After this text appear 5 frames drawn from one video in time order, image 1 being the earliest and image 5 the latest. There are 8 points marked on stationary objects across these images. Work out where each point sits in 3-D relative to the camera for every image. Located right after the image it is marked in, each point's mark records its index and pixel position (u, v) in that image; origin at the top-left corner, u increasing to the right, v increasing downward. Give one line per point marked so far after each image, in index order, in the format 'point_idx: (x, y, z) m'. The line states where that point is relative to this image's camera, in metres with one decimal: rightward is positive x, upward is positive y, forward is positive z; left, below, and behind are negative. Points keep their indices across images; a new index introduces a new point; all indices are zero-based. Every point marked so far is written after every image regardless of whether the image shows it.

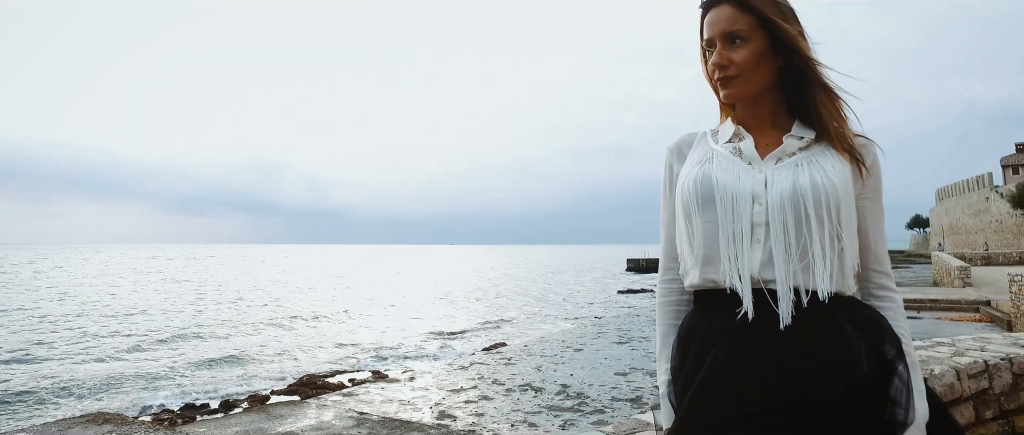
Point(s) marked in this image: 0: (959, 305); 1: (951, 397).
0: (+13.0, -2.5, +16.5) m
1: (+2.1, -0.9, +2.7) m
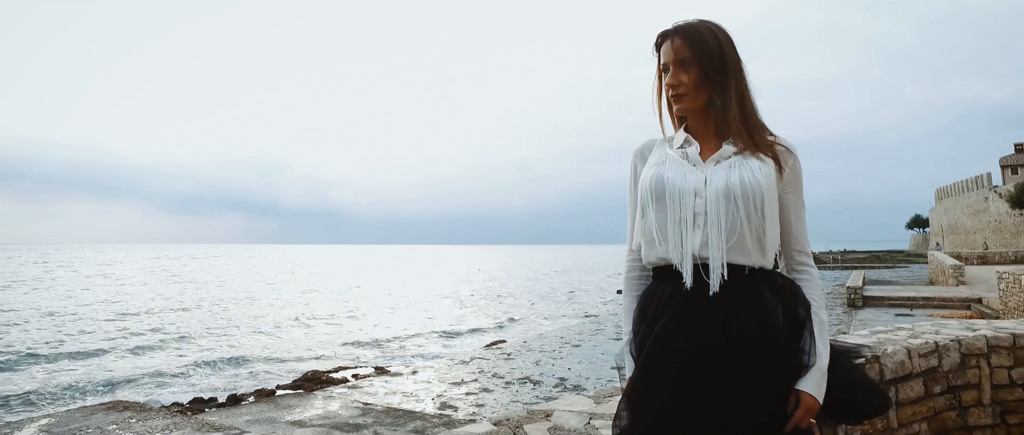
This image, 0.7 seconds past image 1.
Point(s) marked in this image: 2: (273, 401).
0: (+13.0, -2.5, +16.8) m
1: (+2.1, -0.8, +3.0) m
2: (-3.5, -2.7, +8.2) m
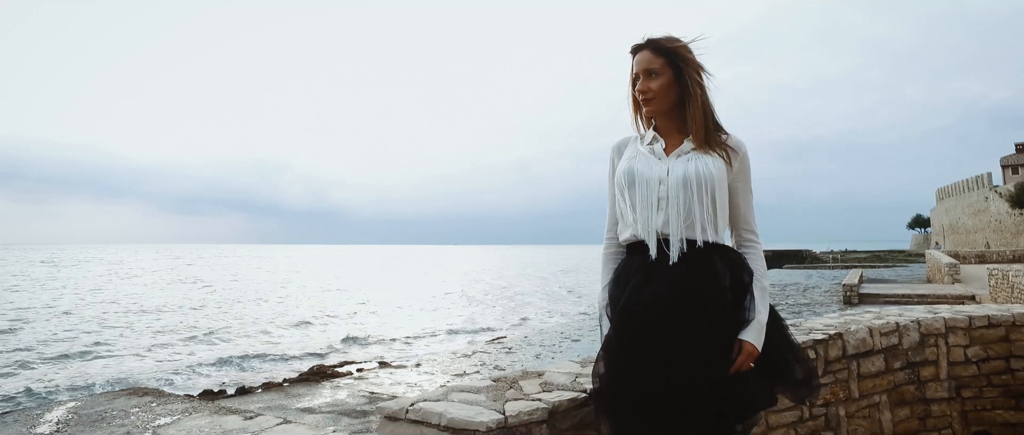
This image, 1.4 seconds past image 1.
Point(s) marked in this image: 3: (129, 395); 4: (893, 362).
0: (+13.0, -2.5, +17.0) m
1: (+2.1, -0.8, +3.3) m
2: (-3.5, -2.6, +8.6) m
3: (-4.2, -2.0, +6.3) m
4: (+2.3, -0.9, +3.4) m
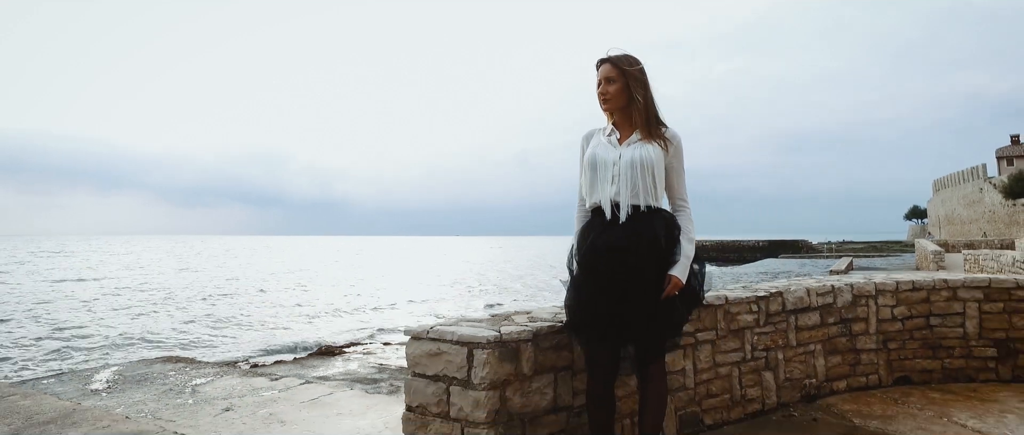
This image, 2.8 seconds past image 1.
0: (+13.0, -2.1, +17.7) m
1: (+2.0, -0.6, +4.0) m
2: (-3.5, -2.4, +9.2) m
3: (-4.3, -1.8, +6.9) m
4: (+2.3, -0.7, +4.1) m
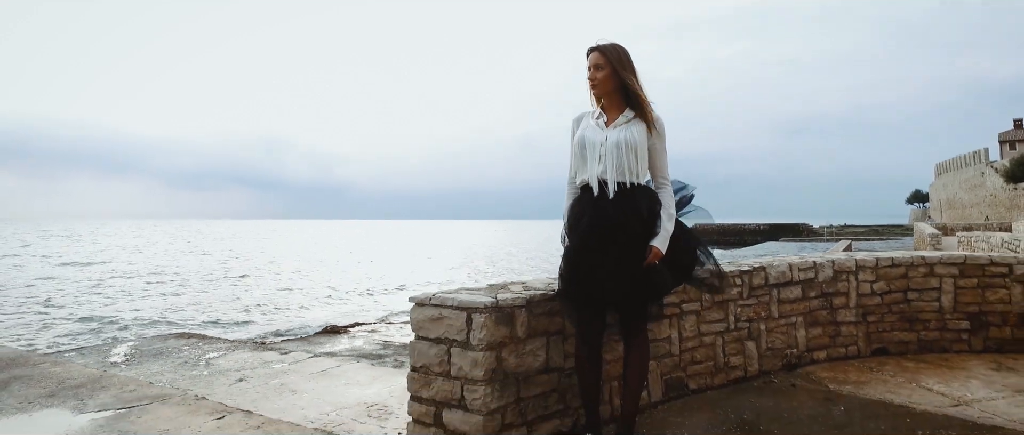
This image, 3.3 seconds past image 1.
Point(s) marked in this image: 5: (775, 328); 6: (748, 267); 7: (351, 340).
0: (+13.0, -1.6, +18.0) m
1: (+2.0, -0.5, +4.2) m
2: (-3.5, -2.1, +9.5) m
3: (-4.3, -1.5, +7.2) m
4: (+2.3, -0.6, +4.3) m
5: (+1.9, -0.8, +4.1) m
6: (+1.7, -0.4, +4.0) m
7: (-2.7, -2.0, +9.4) m
